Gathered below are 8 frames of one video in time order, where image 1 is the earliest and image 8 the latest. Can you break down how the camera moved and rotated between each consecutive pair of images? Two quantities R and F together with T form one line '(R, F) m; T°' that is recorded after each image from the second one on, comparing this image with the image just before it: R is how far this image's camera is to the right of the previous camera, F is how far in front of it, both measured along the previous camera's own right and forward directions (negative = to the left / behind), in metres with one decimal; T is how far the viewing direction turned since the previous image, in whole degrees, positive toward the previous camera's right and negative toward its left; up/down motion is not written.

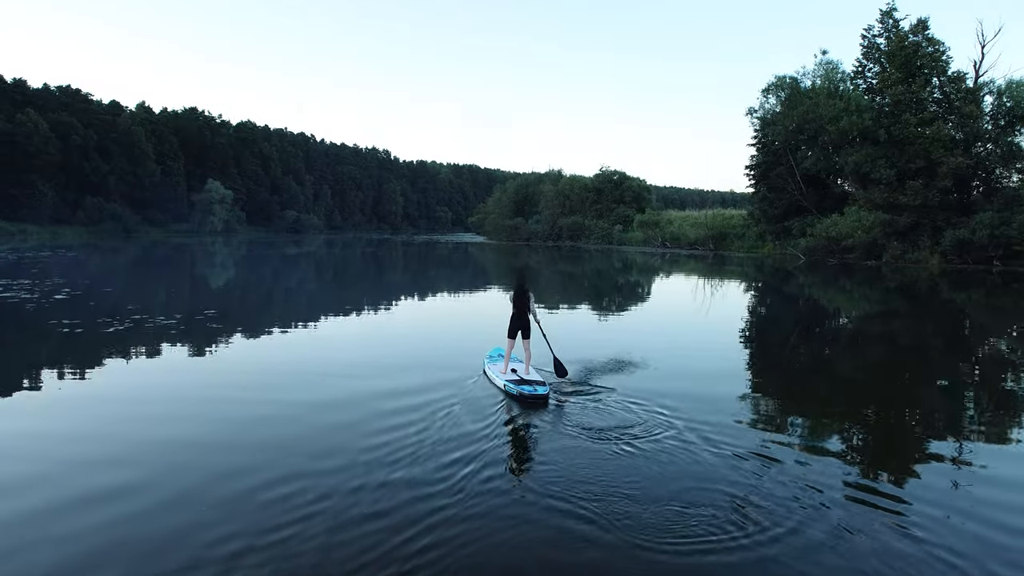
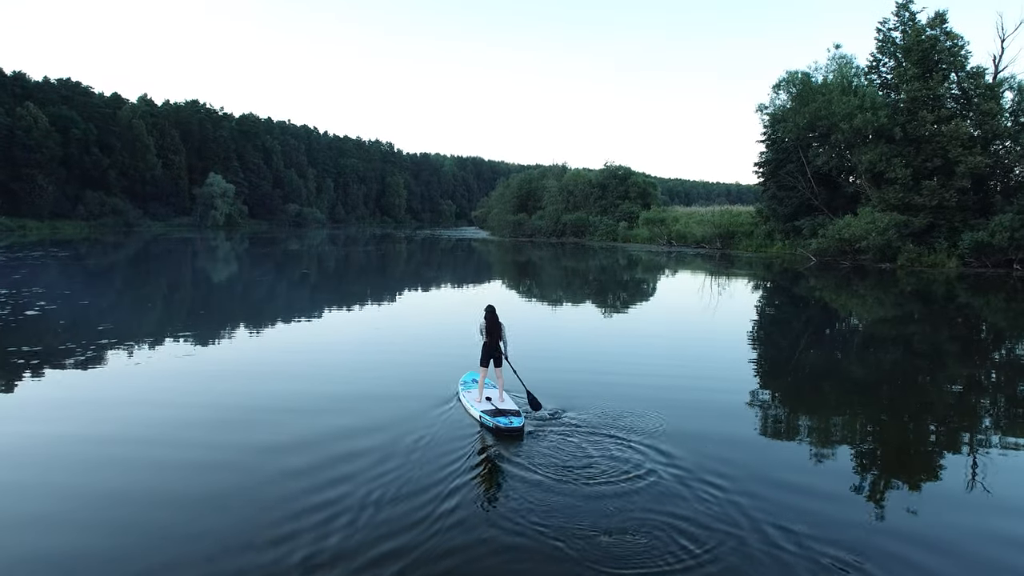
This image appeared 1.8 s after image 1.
(0.0, +0.5) m; 0°
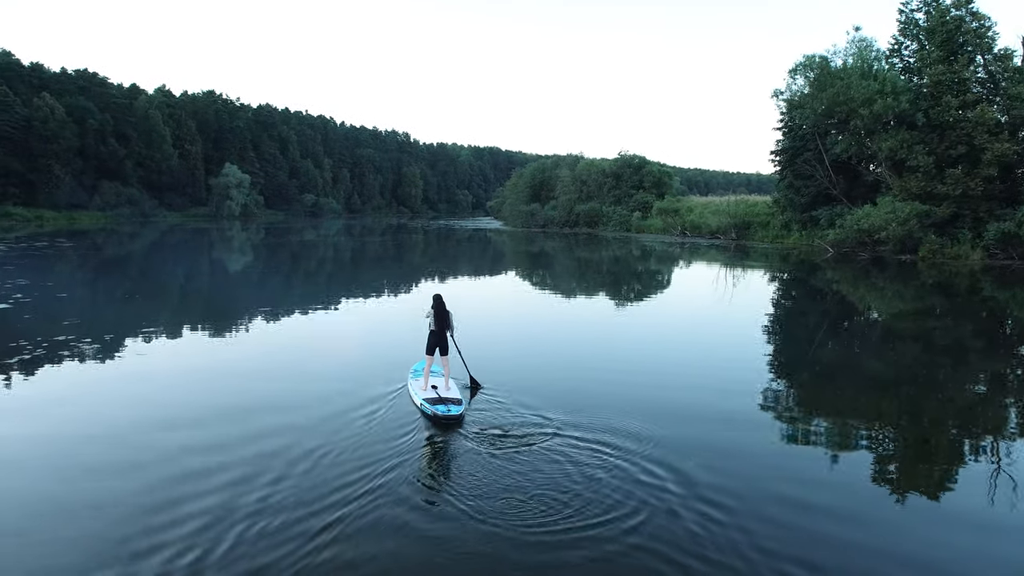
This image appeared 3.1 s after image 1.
(+0.3, +0.4) m; -1°
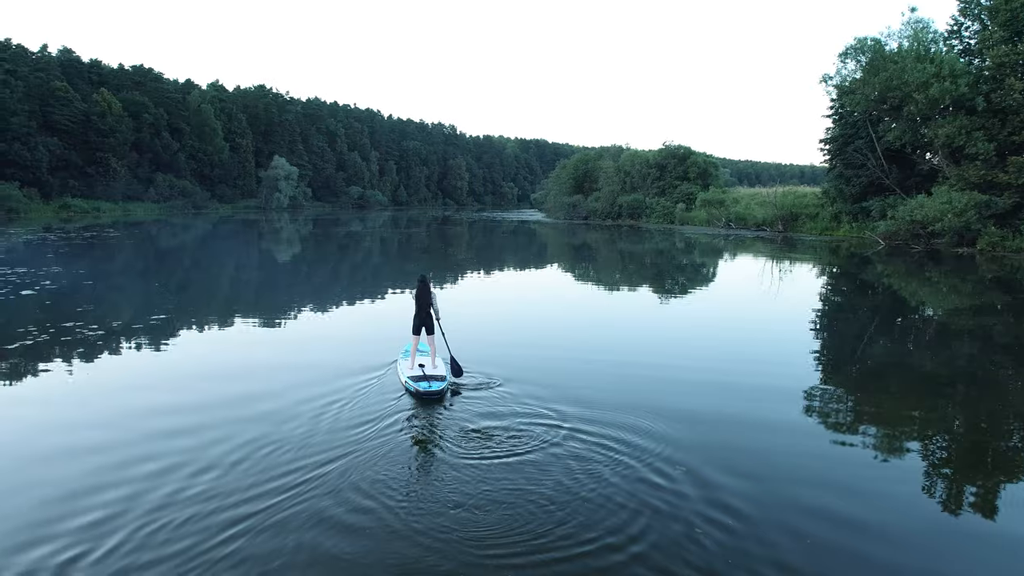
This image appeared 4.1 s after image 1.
(+0.2, +0.3) m; -4°
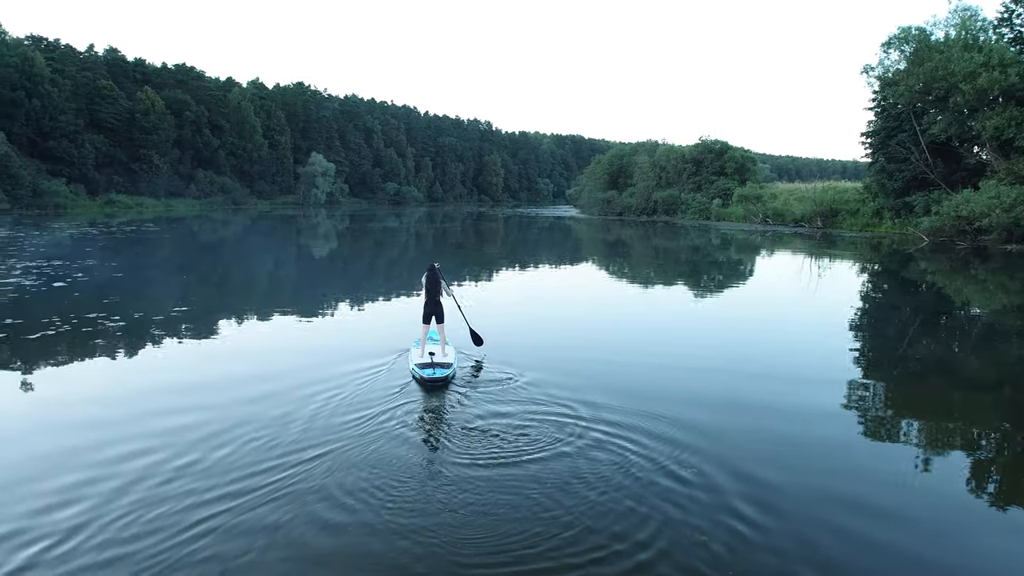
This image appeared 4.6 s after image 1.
(+0.1, +0.1) m; -3°
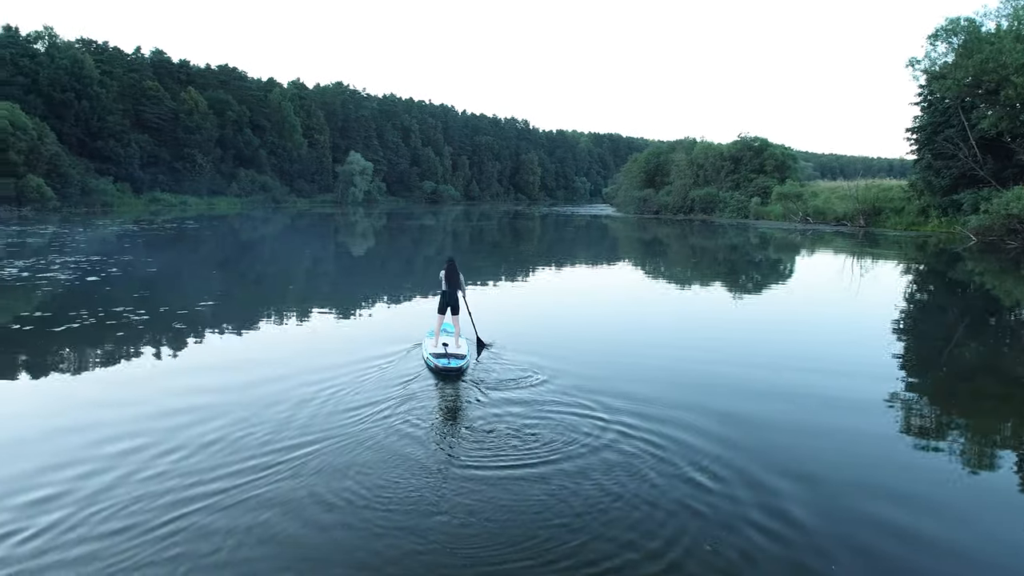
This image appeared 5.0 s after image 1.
(+0.1, +0.1) m; -3°
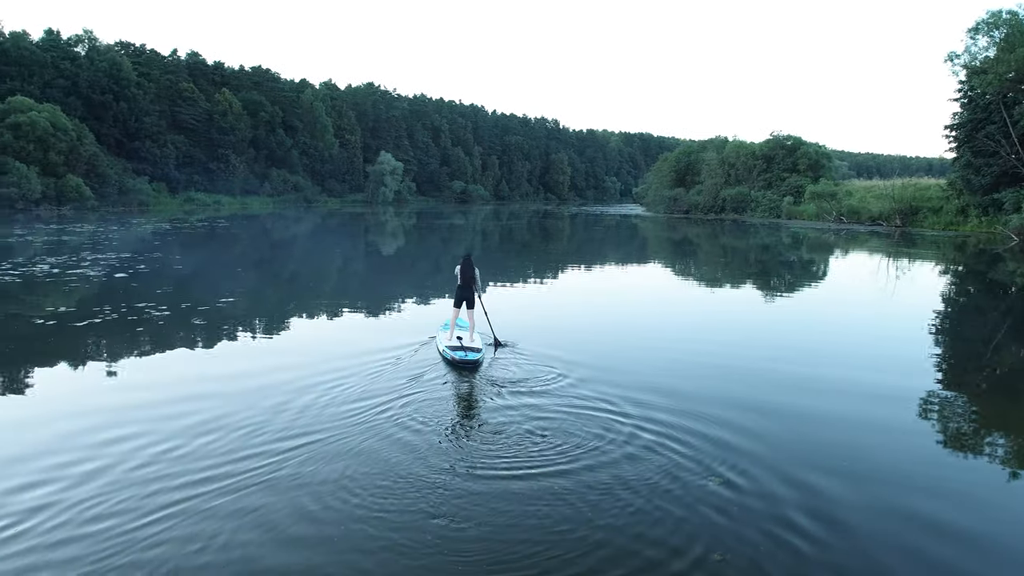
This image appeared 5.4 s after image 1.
(+0.1, +0.1) m; -2°
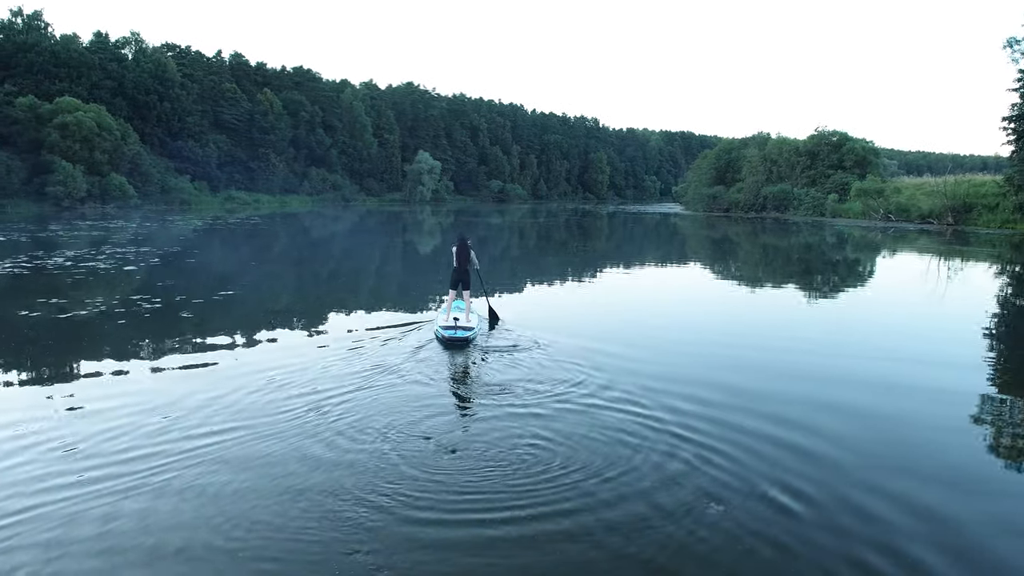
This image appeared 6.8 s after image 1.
(+0.2, +0.4) m; -3°
